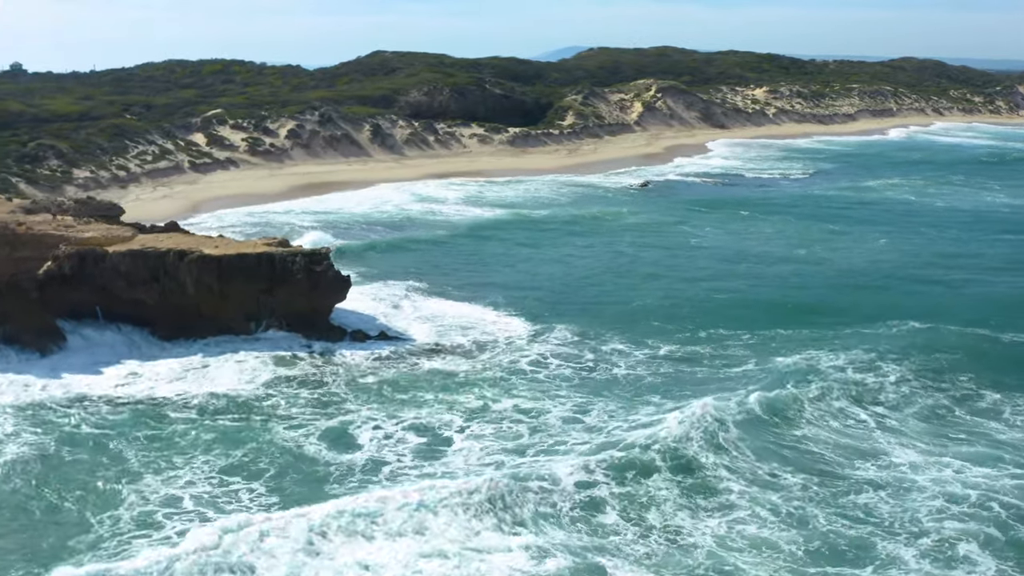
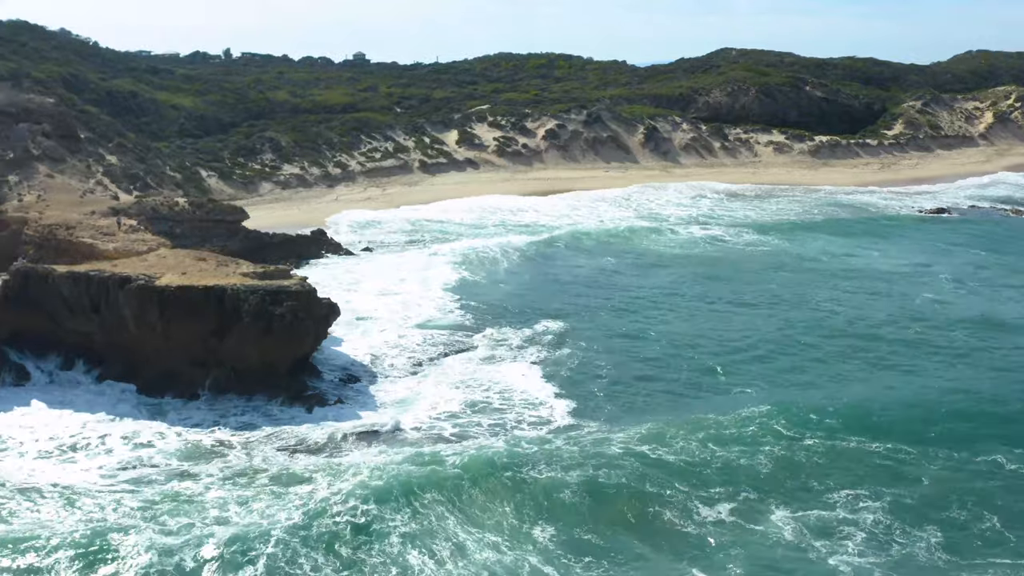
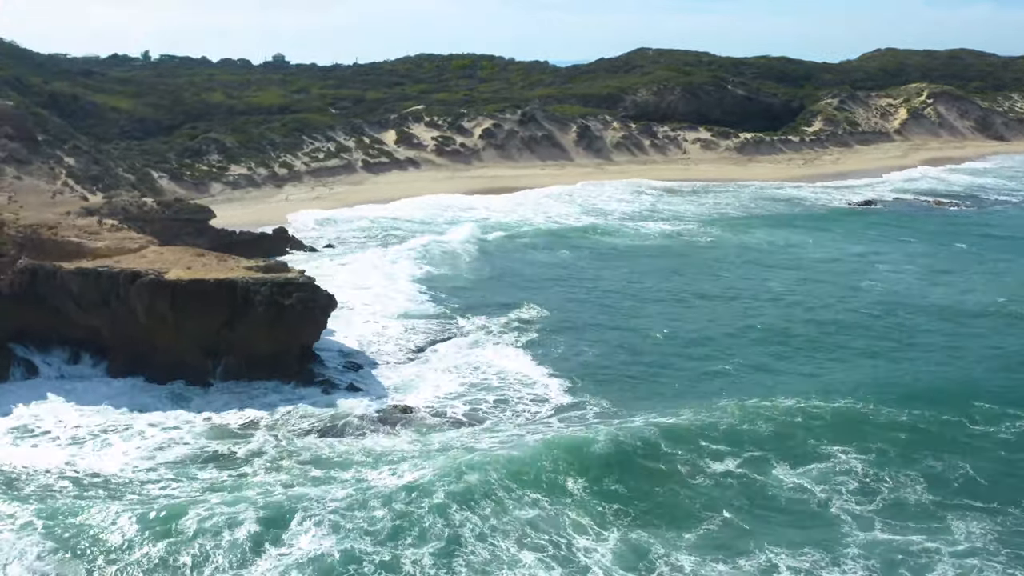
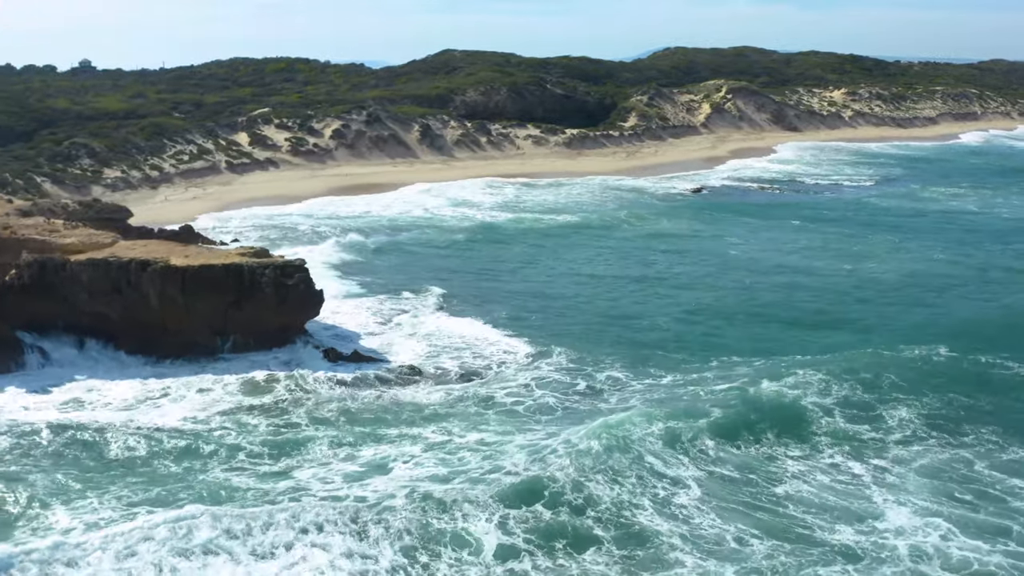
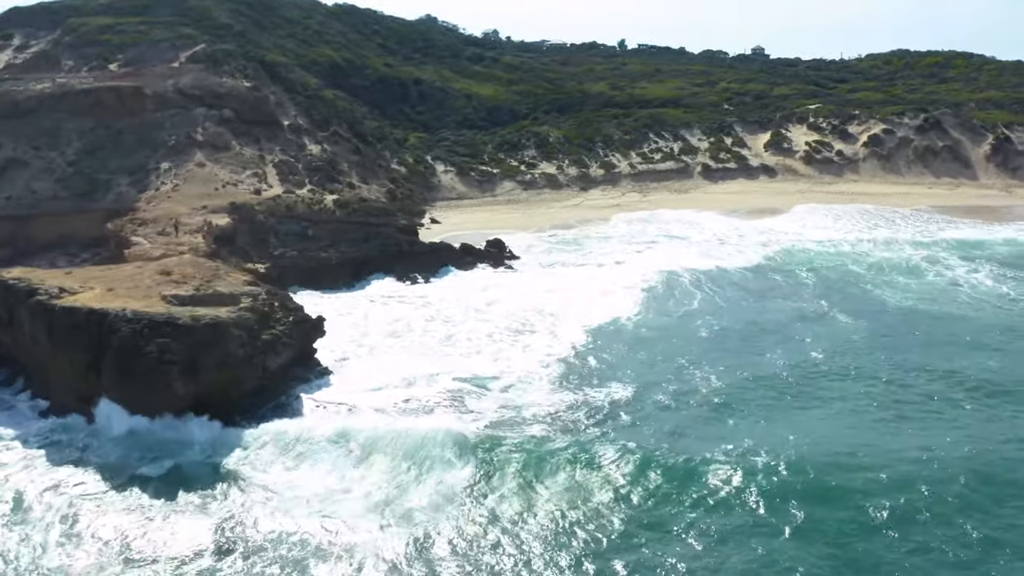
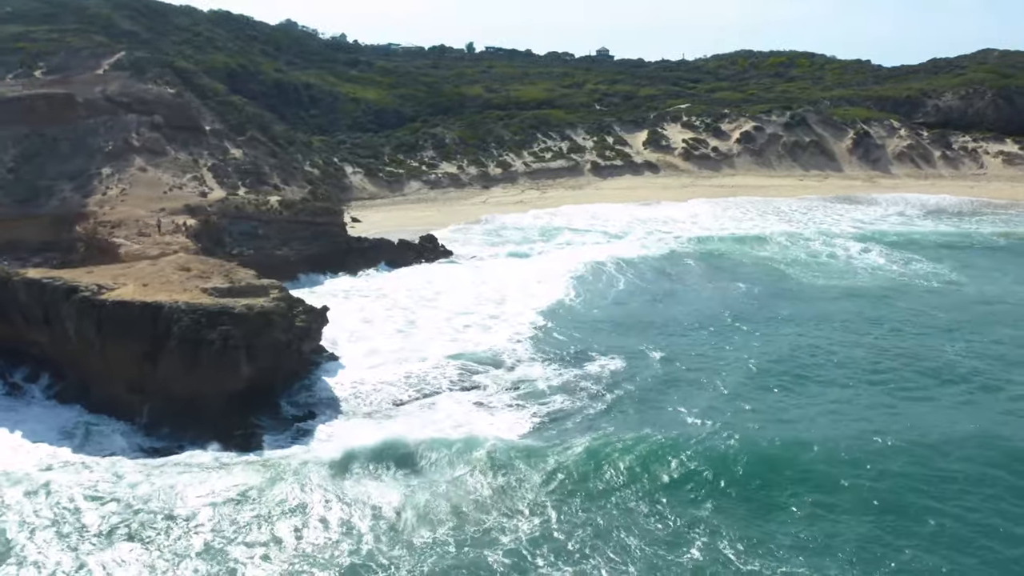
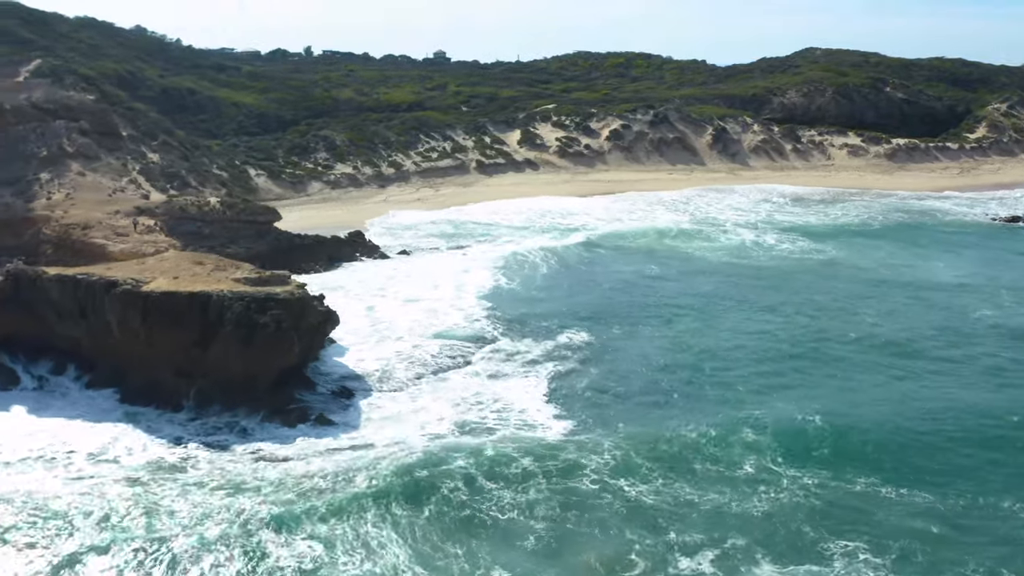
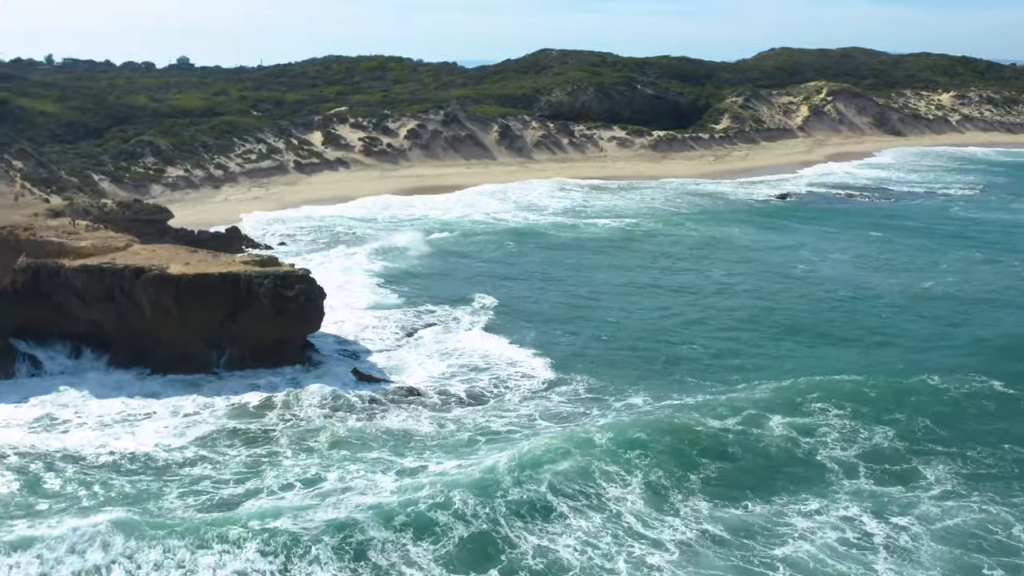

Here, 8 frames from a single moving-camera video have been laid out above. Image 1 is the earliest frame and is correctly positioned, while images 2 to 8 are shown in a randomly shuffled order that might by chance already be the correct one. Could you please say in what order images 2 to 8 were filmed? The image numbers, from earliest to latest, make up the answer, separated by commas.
4, 8, 3, 2, 7, 6, 5
